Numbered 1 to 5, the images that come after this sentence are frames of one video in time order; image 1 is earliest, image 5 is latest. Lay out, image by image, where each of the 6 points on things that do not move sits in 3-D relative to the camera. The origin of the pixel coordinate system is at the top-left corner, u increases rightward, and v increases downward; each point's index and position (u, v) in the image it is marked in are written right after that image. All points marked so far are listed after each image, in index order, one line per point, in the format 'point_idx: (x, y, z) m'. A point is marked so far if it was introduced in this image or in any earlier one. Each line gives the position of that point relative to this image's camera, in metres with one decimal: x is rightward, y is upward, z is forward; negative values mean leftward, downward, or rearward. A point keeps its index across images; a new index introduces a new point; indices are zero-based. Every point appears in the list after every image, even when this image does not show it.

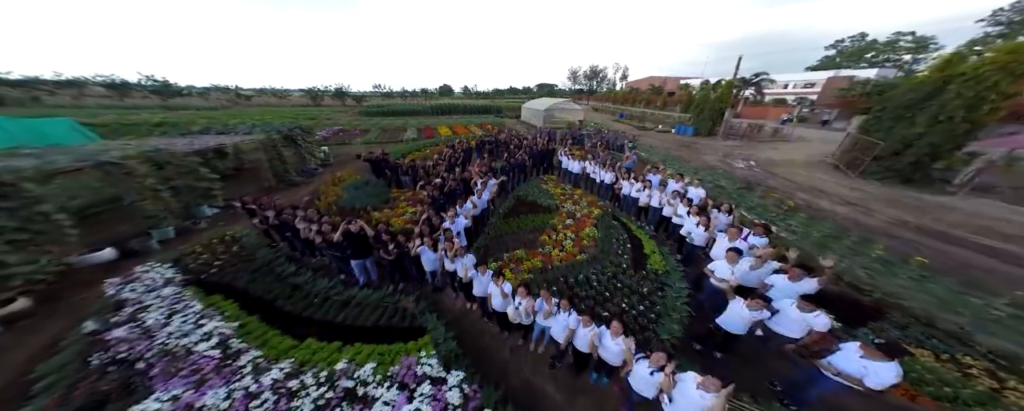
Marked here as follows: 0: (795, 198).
0: (+13.7, +0.4, +10.3) m
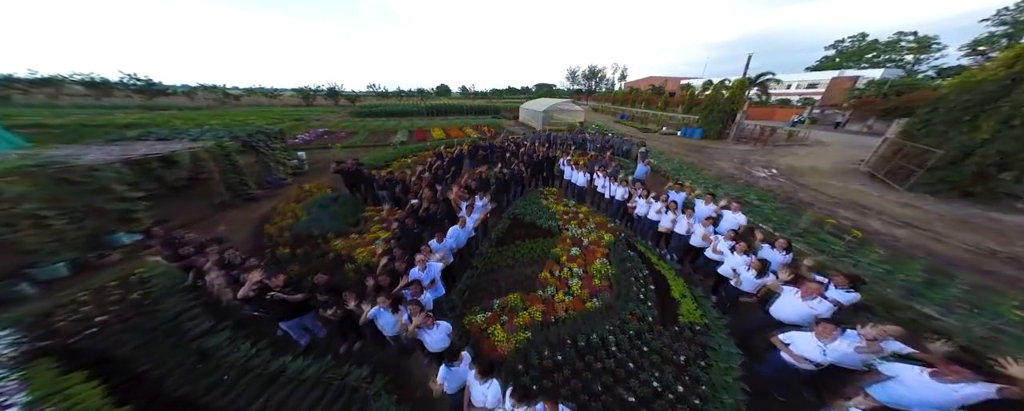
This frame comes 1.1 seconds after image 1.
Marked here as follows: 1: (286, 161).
0: (+13.4, -0.4, +8.7) m
1: (-13.8, +2.8, +13.3) m
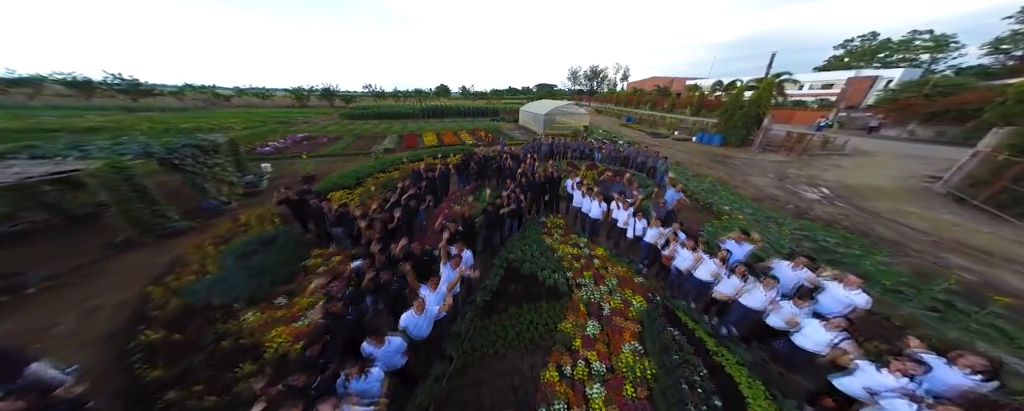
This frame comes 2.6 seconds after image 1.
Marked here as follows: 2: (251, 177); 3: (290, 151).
0: (+13.2, -1.8, +6.3) m
1: (-14.1, +1.5, +11.0) m
2: (-13.9, +1.5, +11.5) m
3: (-18.6, +4.6, +17.9) m
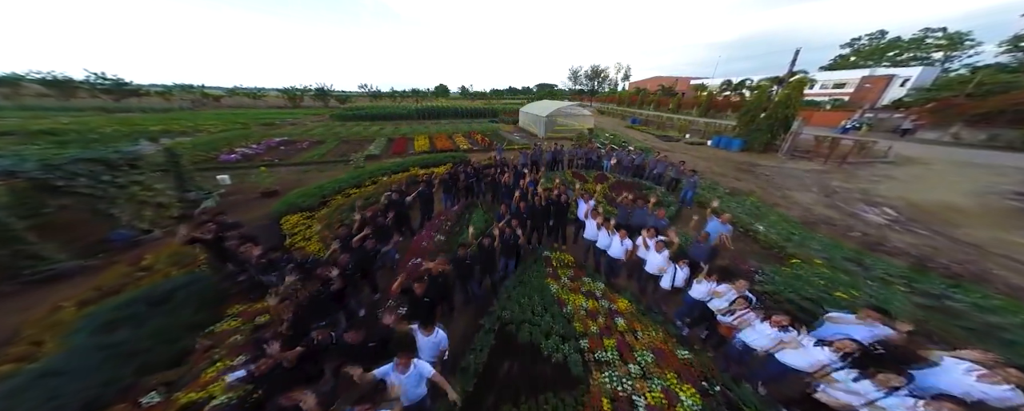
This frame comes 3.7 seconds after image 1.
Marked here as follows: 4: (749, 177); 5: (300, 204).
0: (+13.0, -2.8, +4.3) m
1: (-14.2, +0.5, +9.0) m
2: (-14.1, +0.5, +9.5) m
3: (-18.7, +3.5, +15.9) m
4: (+14.9, +1.8, +13.5) m
5: (-9.1, +0.1, +9.2) m
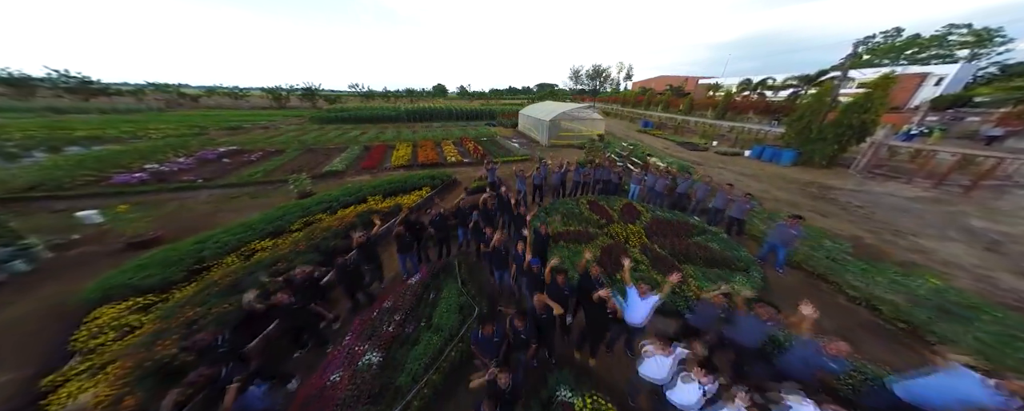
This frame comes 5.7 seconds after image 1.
0: (+12.8, -4.8, +0.5) m
1: (-14.4, -1.5, +5.2) m
2: (-14.3, -1.4, +5.8) m
3: (-18.9, +1.6, +12.2) m
4: (+14.7, -0.1, +9.8) m
5: (-9.3, -1.8, +5.5) m
